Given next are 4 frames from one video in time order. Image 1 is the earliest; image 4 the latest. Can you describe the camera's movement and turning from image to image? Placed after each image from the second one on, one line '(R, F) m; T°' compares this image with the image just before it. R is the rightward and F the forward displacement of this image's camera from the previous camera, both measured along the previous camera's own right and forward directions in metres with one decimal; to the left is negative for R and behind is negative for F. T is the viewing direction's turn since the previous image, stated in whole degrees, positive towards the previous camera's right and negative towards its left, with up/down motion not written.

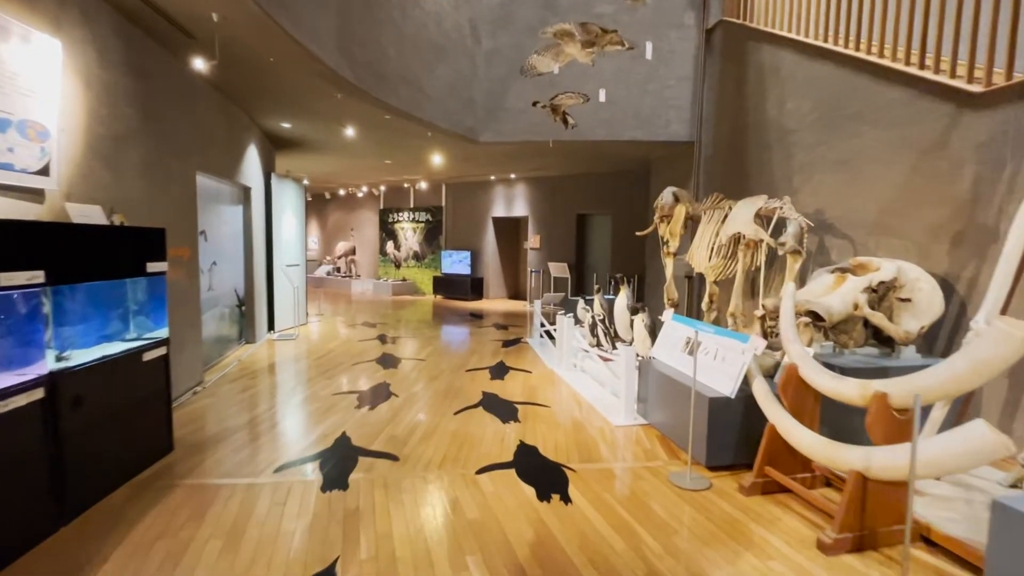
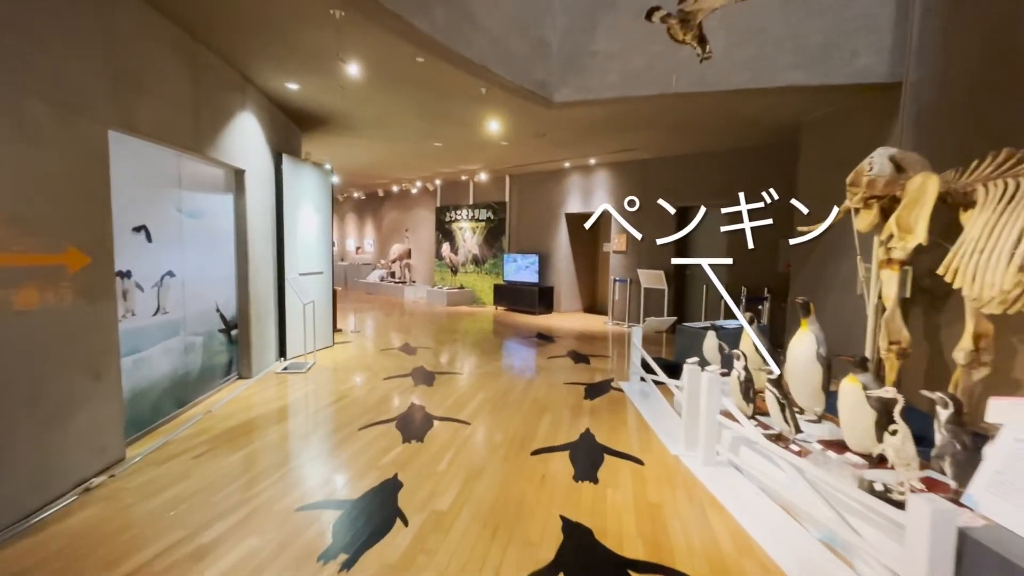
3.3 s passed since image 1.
(-0.2, +2.1) m; -7°
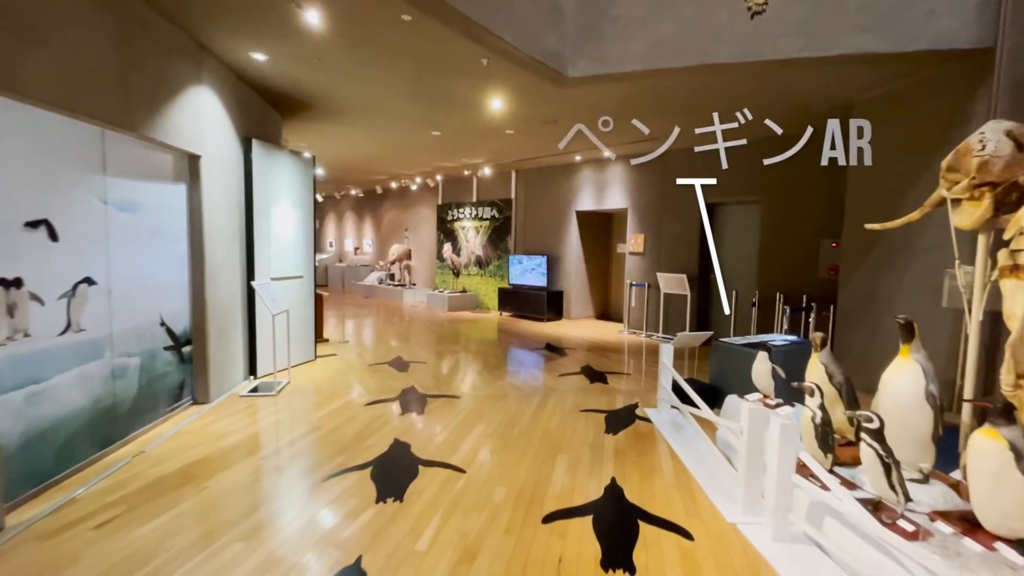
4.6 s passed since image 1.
(0.0, +0.8) m; -1°
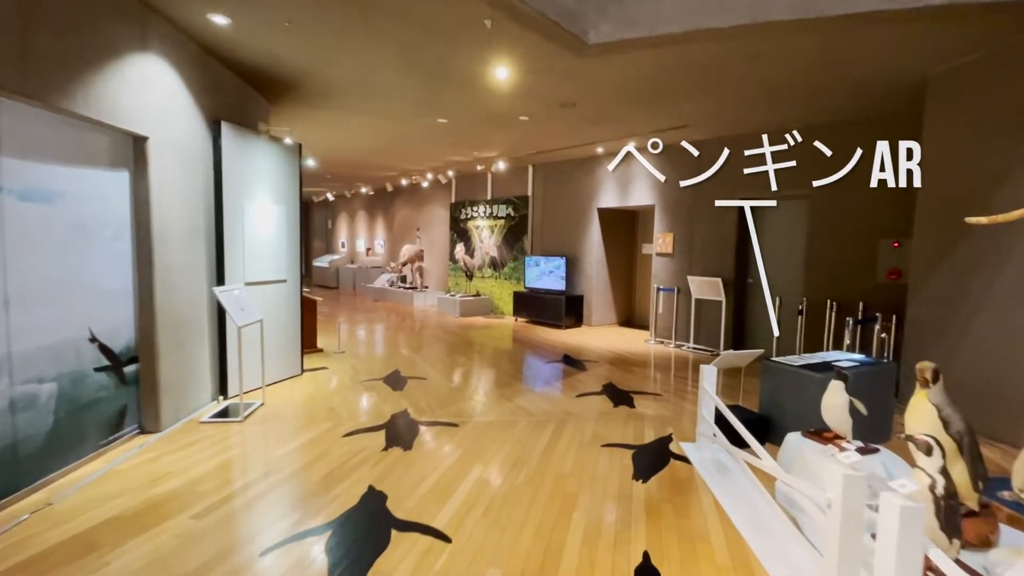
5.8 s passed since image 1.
(+0.1, +0.7) m; -2°
